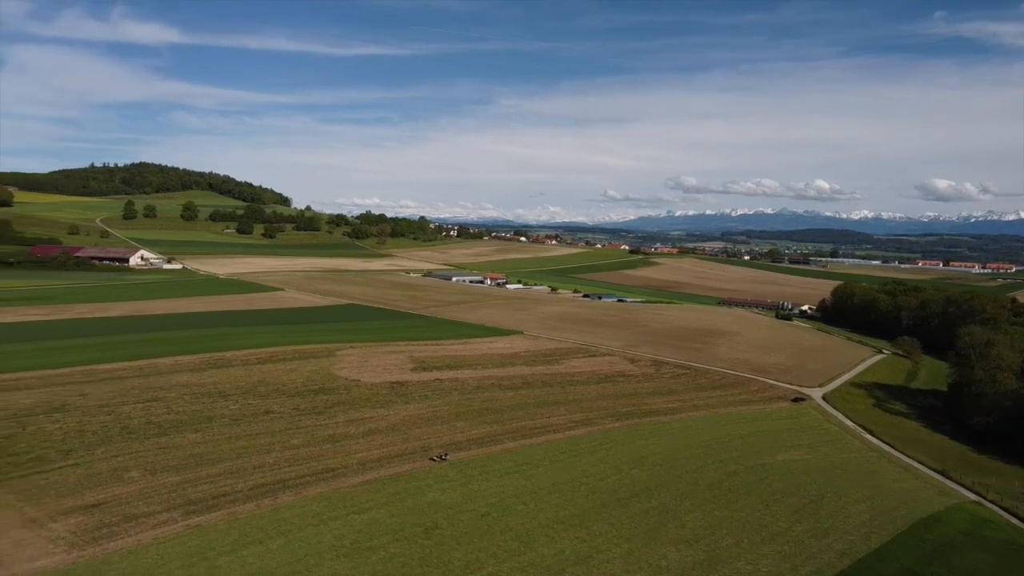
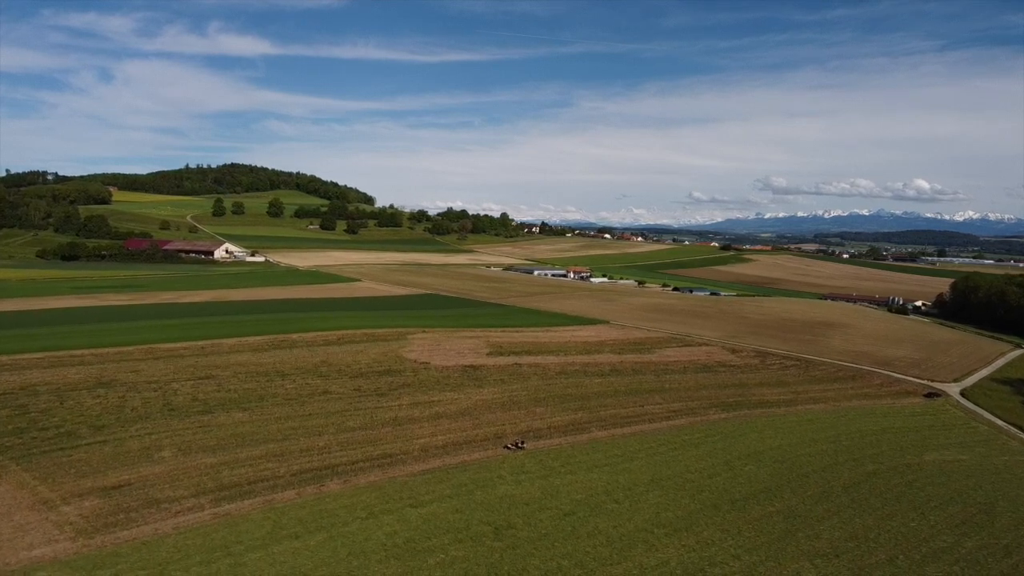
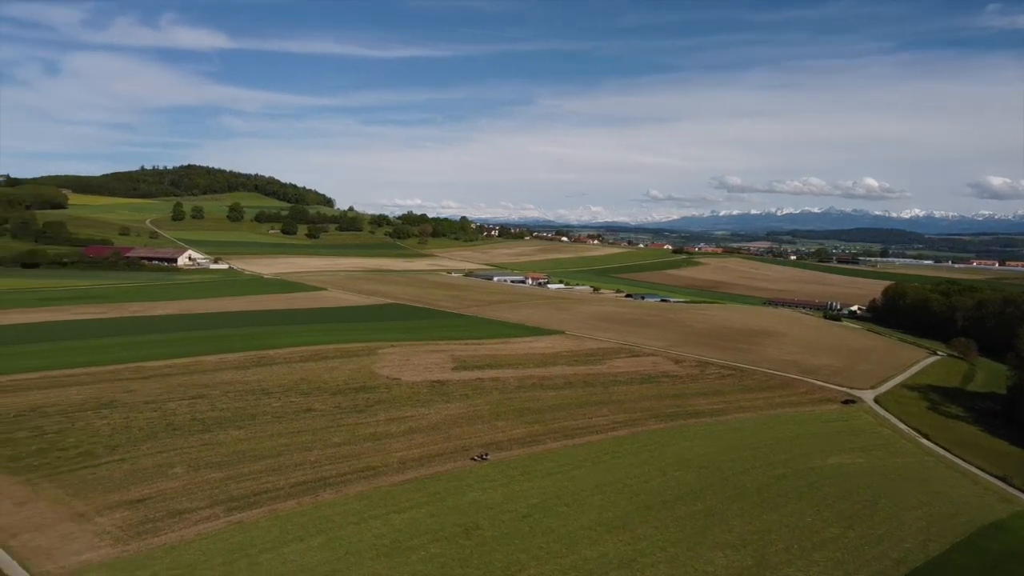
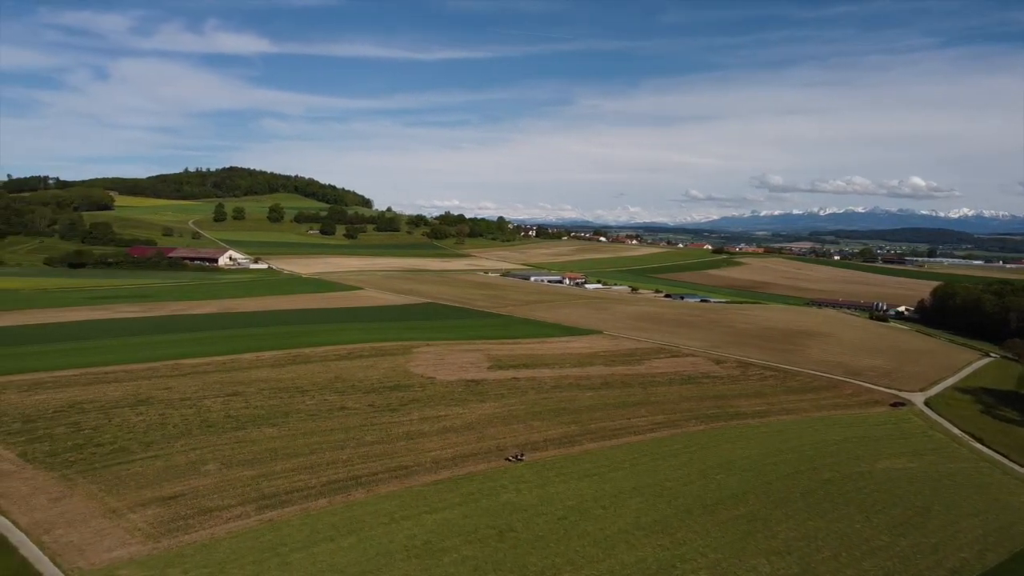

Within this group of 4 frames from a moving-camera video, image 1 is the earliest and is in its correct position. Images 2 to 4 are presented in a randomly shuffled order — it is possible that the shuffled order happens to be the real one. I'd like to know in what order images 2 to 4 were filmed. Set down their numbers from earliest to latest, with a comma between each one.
3, 4, 2
